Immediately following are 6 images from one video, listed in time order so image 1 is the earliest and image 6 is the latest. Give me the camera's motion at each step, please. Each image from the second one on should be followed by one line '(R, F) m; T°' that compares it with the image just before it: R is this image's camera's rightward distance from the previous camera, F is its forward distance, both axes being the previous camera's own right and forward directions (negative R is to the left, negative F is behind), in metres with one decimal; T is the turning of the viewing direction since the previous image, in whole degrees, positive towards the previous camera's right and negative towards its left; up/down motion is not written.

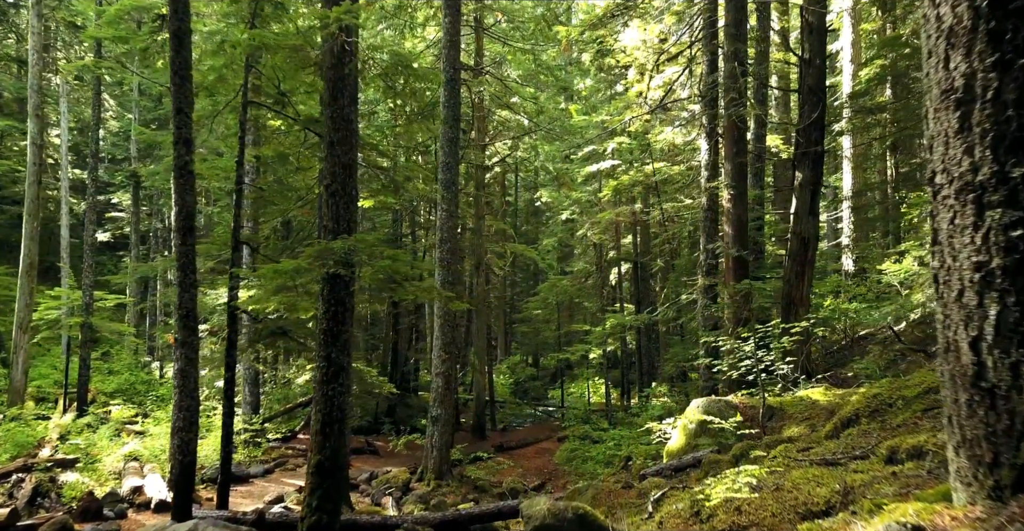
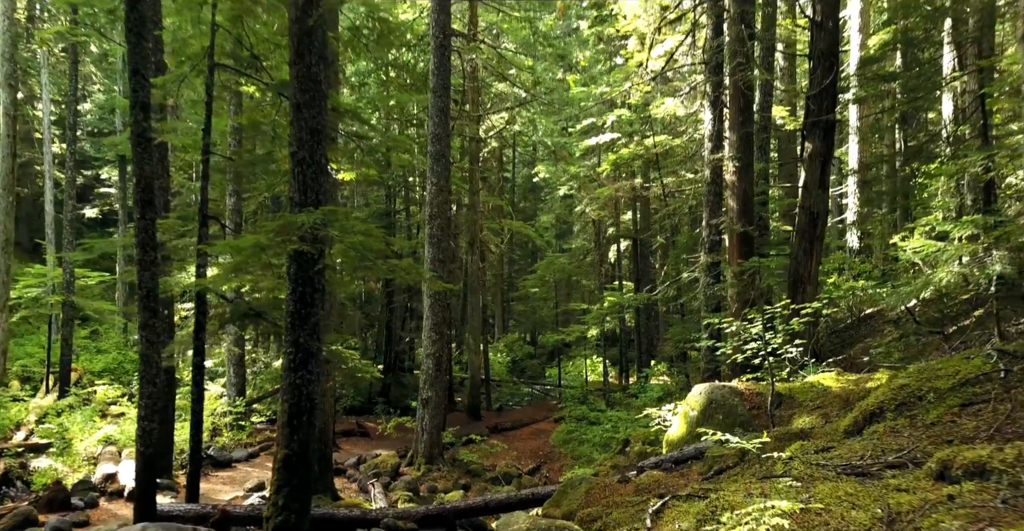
(+0.1, +0.8) m; 0°
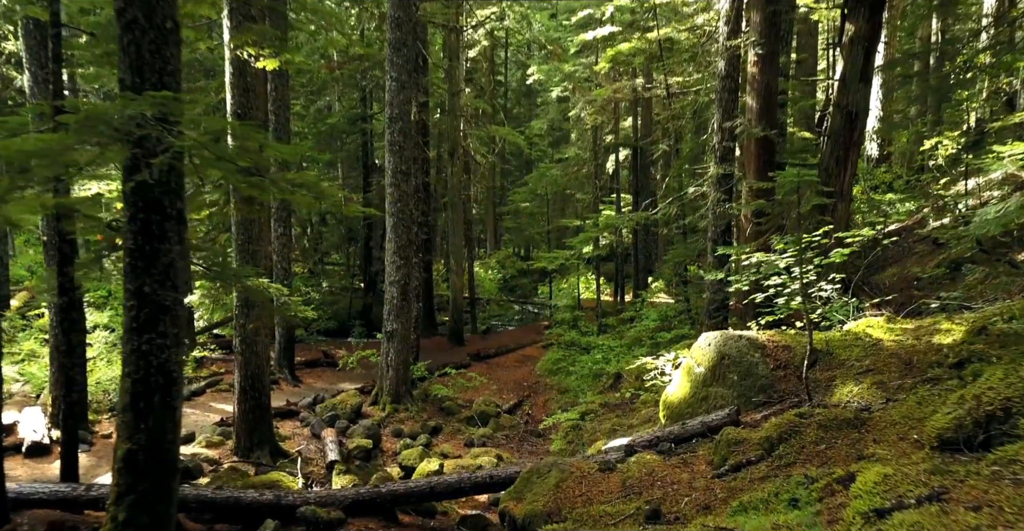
(+0.4, +2.4) m; 0°
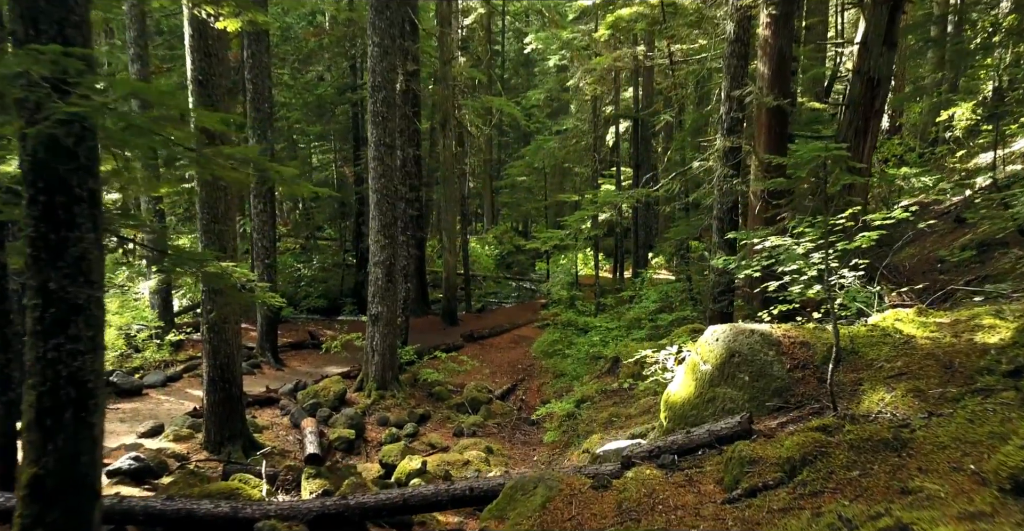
(+0.1, +0.9) m; 0°
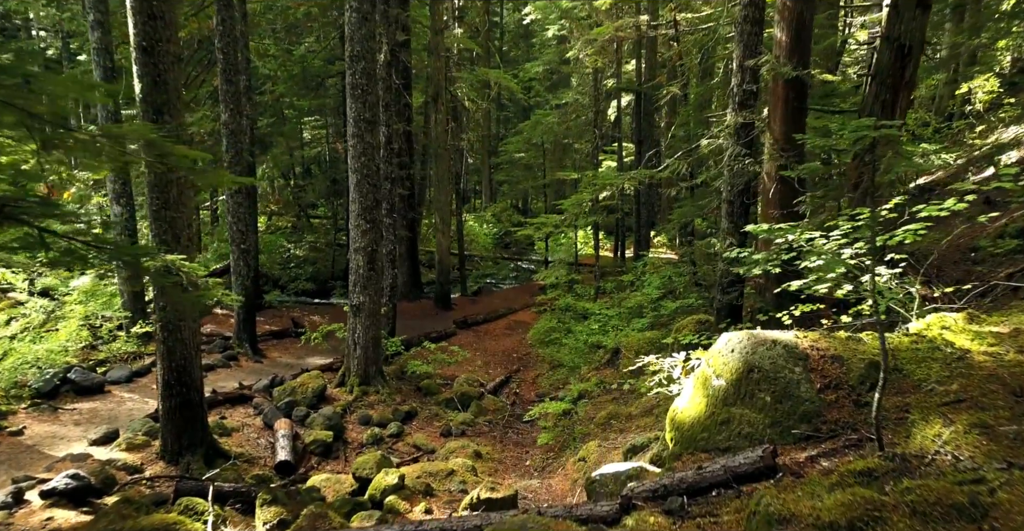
(+0.2, +1.1) m; 0°
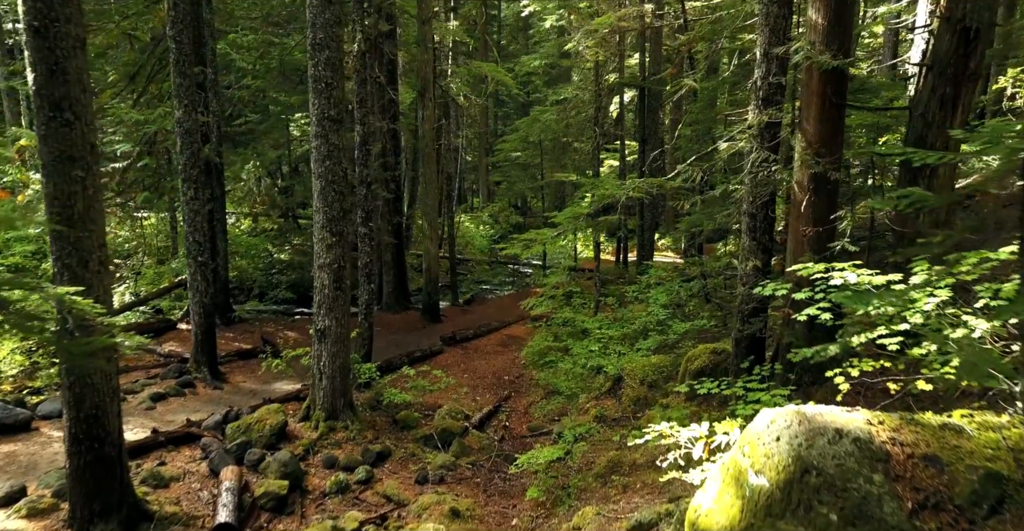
(+0.2, +1.6) m; 0°
